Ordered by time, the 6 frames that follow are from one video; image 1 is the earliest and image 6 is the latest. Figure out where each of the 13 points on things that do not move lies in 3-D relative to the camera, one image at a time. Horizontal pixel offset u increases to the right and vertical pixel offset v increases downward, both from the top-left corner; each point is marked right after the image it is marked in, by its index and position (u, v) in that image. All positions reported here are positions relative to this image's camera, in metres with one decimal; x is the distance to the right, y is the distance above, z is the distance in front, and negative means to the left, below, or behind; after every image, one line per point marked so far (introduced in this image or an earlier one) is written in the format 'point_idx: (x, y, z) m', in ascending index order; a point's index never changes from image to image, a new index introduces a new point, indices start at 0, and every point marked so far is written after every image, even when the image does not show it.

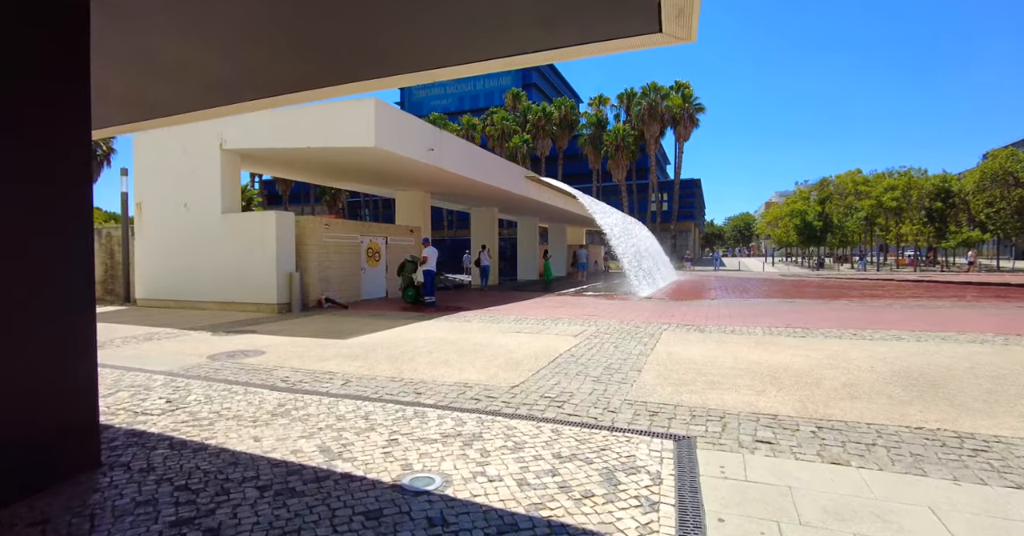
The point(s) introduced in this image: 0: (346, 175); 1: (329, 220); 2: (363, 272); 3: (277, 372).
0: (-5.0, +2.9, +15.1) m
1: (-5.0, +1.3, +13.6) m
2: (-4.5, -0.1, +15.0) m
3: (-2.7, -1.2, +5.7) m
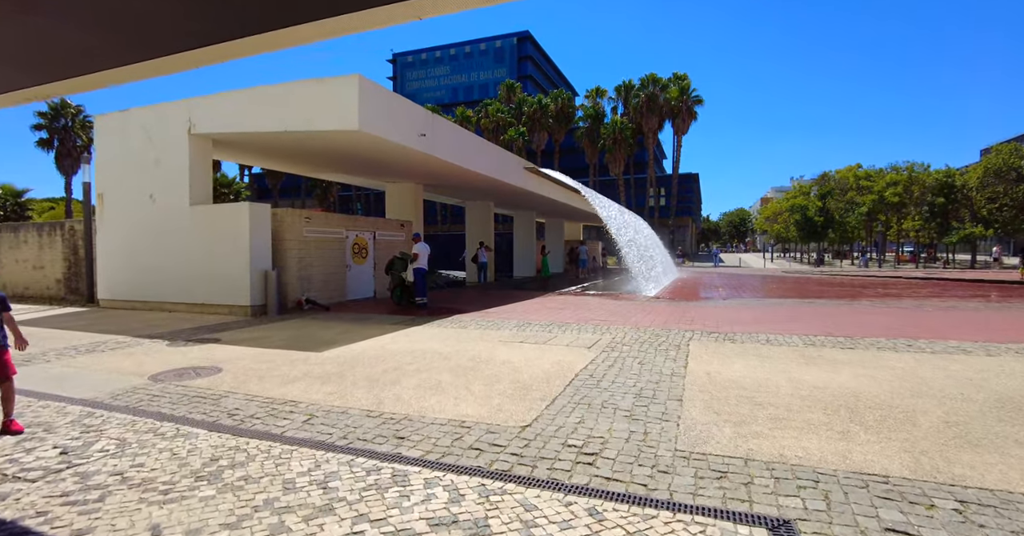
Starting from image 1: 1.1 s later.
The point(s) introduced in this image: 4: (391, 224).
0: (-5.0, +2.9, +13.9) m
1: (-5.1, +1.4, +12.4) m
2: (-4.6, 0.0, +13.8) m
3: (-2.6, -1.2, +4.6) m
4: (-3.7, +1.4, +15.3) m
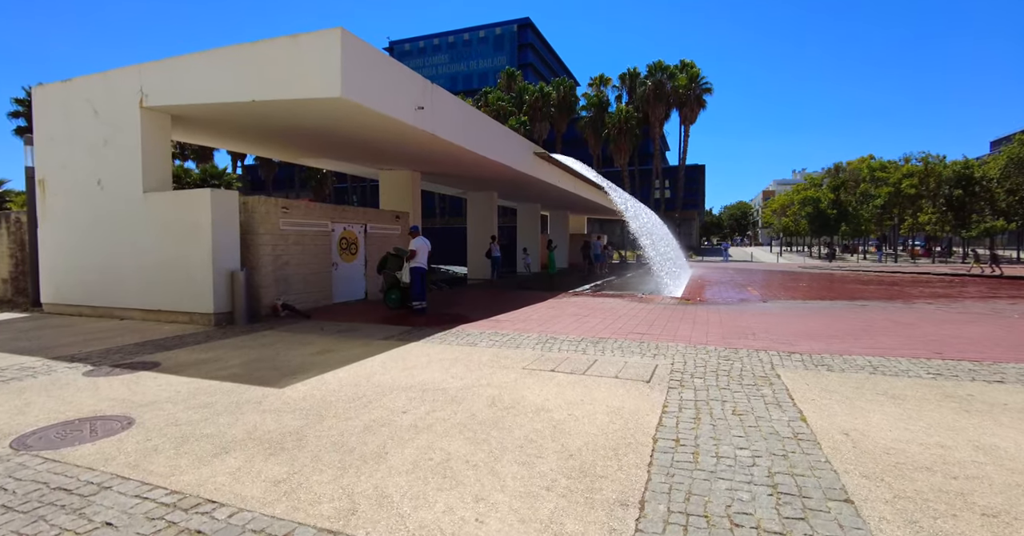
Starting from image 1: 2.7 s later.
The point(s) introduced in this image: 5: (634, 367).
0: (-4.7, +3.0, +12.0) m
1: (-4.8, +1.4, +10.6) m
2: (-4.3, 0.0, +12.0) m
3: (-2.3, -1.3, +2.8) m
4: (-3.4, +1.4, +13.5) m
5: (+1.4, -1.1, +5.5) m
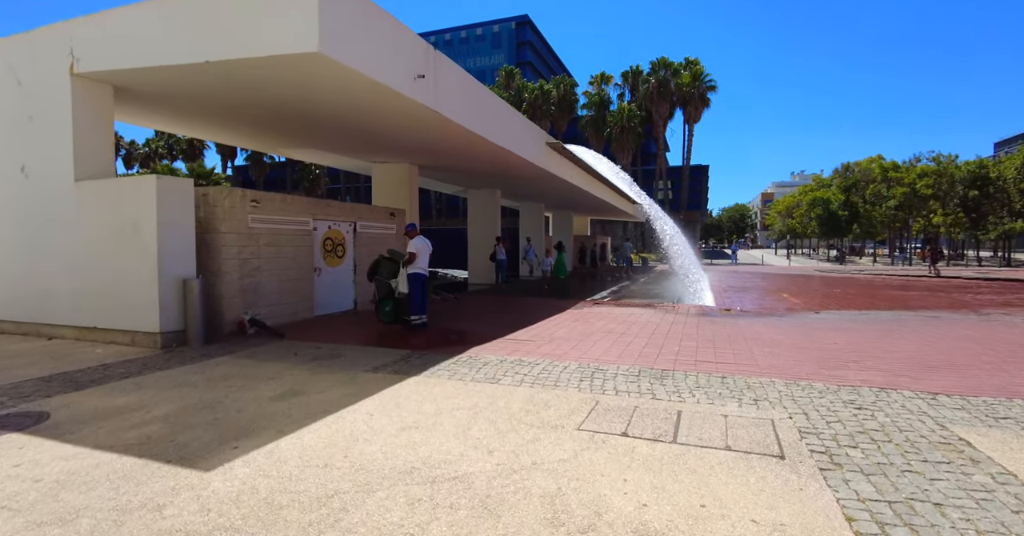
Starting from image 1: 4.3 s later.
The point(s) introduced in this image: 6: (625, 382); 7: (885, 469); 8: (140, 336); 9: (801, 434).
0: (-4.4, +2.9, +10.2) m
1: (-4.4, +1.3, +8.7) m
2: (-4.0, -0.1, +10.1) m
3: (-1.9, -1.4, +0.9) m
4: (-3.1, +1.3, +11.6) m
5: (+1.7, -1.2, +3.7) m
6: (+1.1, -1.1, +5.0) m
7: (+2.4, -1.2, +3.1) m
8: (-5.5, -1.0, +7.3) m
9: (+2.2, -1.2, +3.7) m
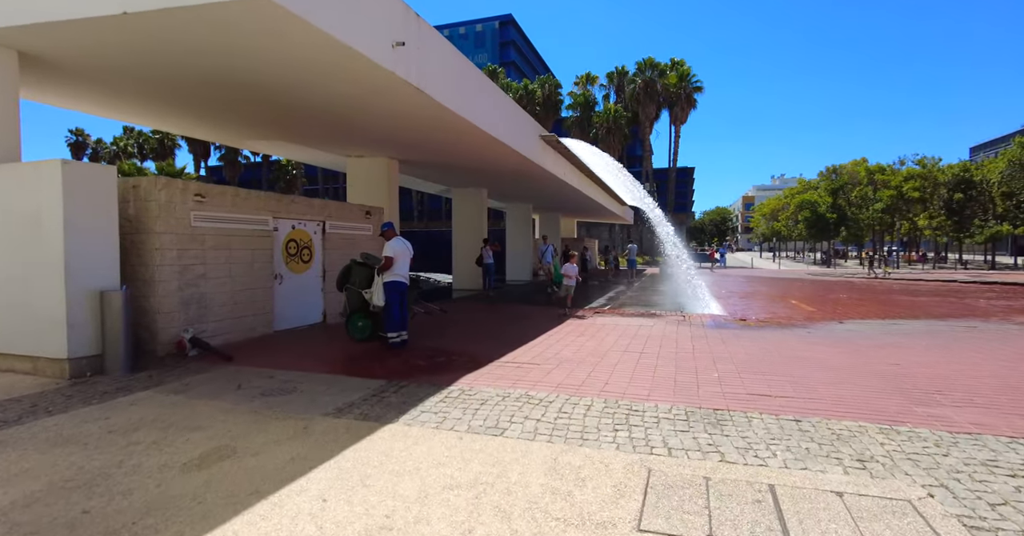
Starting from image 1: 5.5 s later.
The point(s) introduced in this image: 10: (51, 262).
0: (-4.5, +2.7, +8.7) m
1: (-4.5, +1.2, +7.2) m
2: (-4.1, -0.2, +8.7) m
3: (-1.7, -1.4, -0.4) m
4: (-3.3, +1.2, +10.2) m
5: (+1.9, -1.3, +2.5) m
6: (+1.2, -1.2, +3.7) m
7: (+2.5, -1.3, +1.9) m
8: (-5.5, -1.1, +5.8) m
9: (+2.3, -1.3, +2.5) m
10: (-5.3, +0.1, +5.7) m
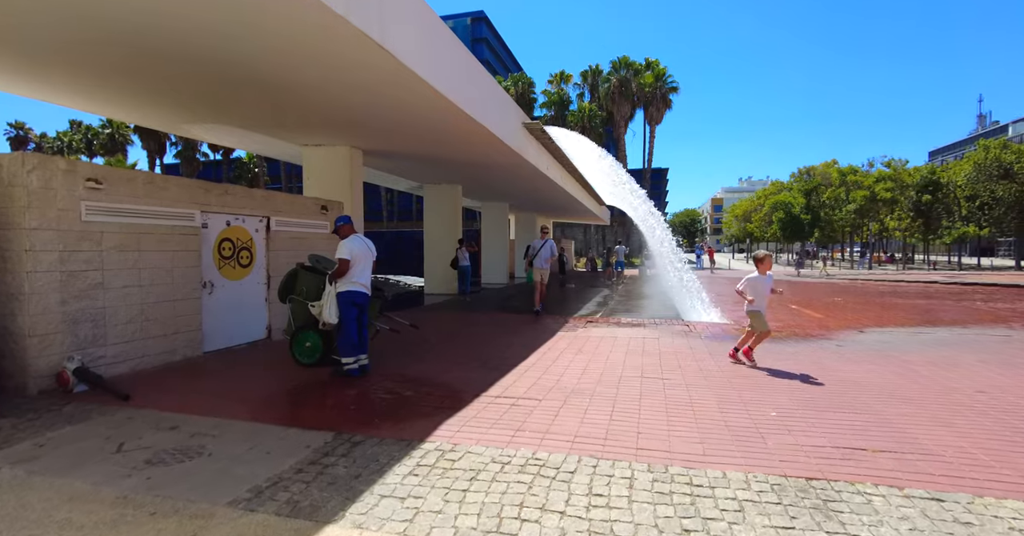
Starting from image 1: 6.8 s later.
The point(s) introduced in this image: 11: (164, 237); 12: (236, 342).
0: (-4.7, +2.7, +7.1) m
1: (-4.6, +1.1, +5.6) m
2: (-4.3, -0.3, +7.0) m
3: (-1.3, -1.5, -2.0) m
4: (-3.6, +1.1, +8.6) m
5: (+2.0, -1.3, +1.2) m
6: (+1.3, -1.3, +2.4) m
7: (+2.7, -1.3, +0.6) m
8: (-5.5, -1.2, +4.1) m
9: (+2.4, -1.3, +1.2) m
10: (-5.3, 0.0, +4.0) m
11: (-4.4, +0.4, +6.3) m
12: (-4.1, -1.1, +7.5) m
